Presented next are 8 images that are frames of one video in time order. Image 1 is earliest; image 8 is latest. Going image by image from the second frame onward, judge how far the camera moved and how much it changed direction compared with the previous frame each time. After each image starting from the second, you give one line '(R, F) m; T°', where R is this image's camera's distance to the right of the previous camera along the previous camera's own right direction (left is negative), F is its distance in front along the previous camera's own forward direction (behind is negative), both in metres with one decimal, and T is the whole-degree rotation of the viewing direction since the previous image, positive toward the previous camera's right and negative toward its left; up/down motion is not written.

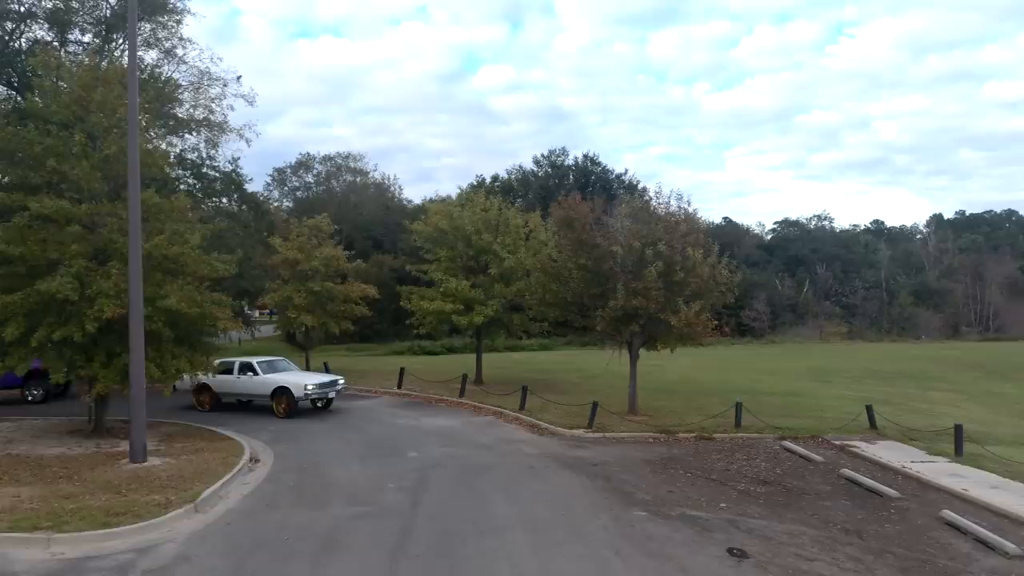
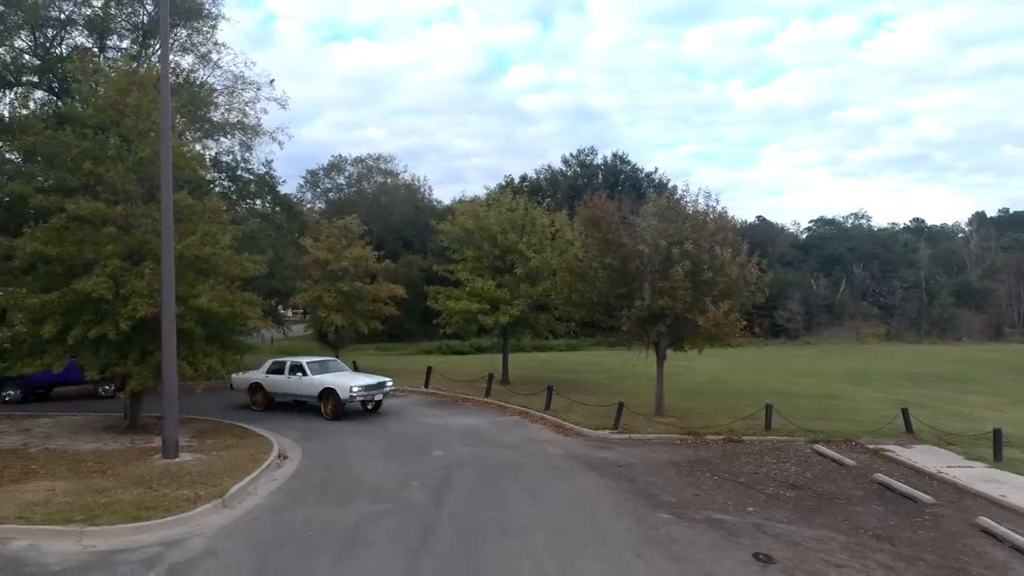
(+0.1, 0.0) m; -3°
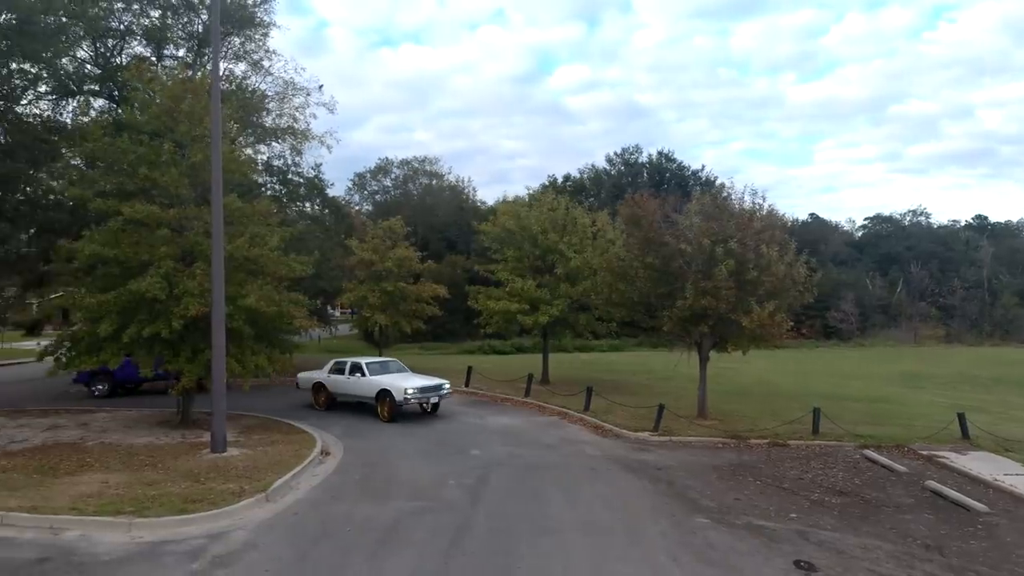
(+0.2, 0.0) m; -4°
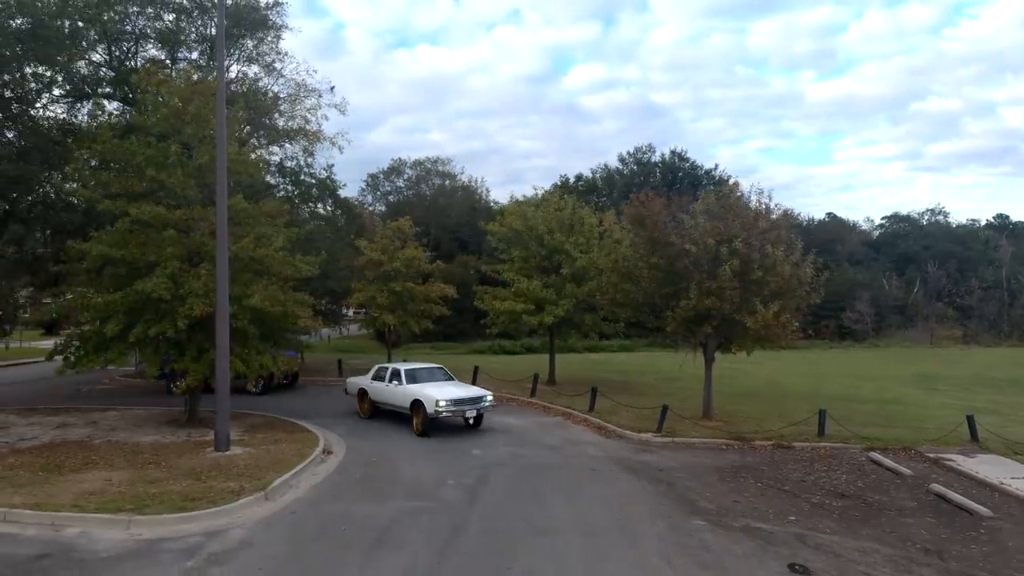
(+0.3, 0.0) m; -1°
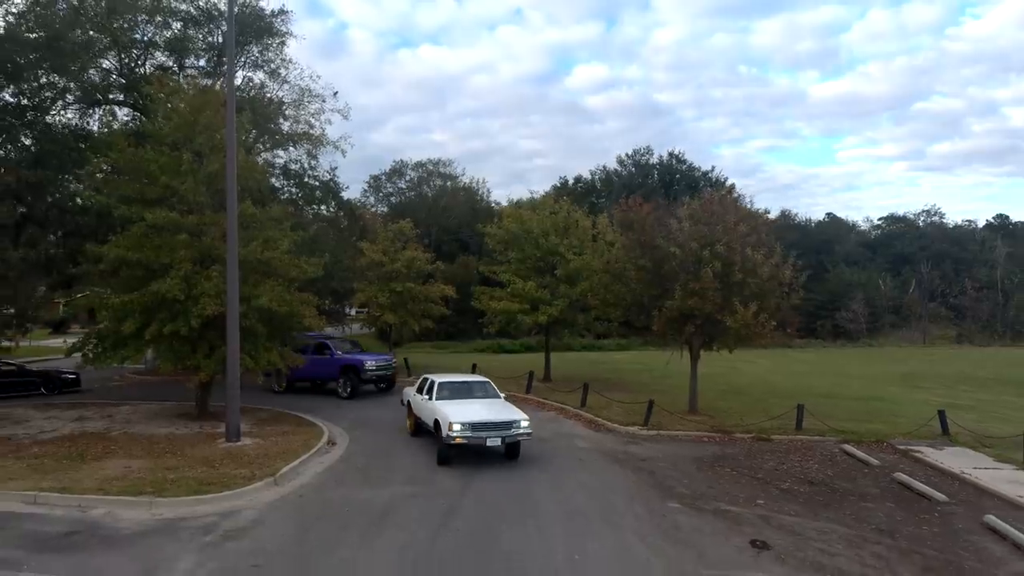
(+0.2, -0.9) m; 0°
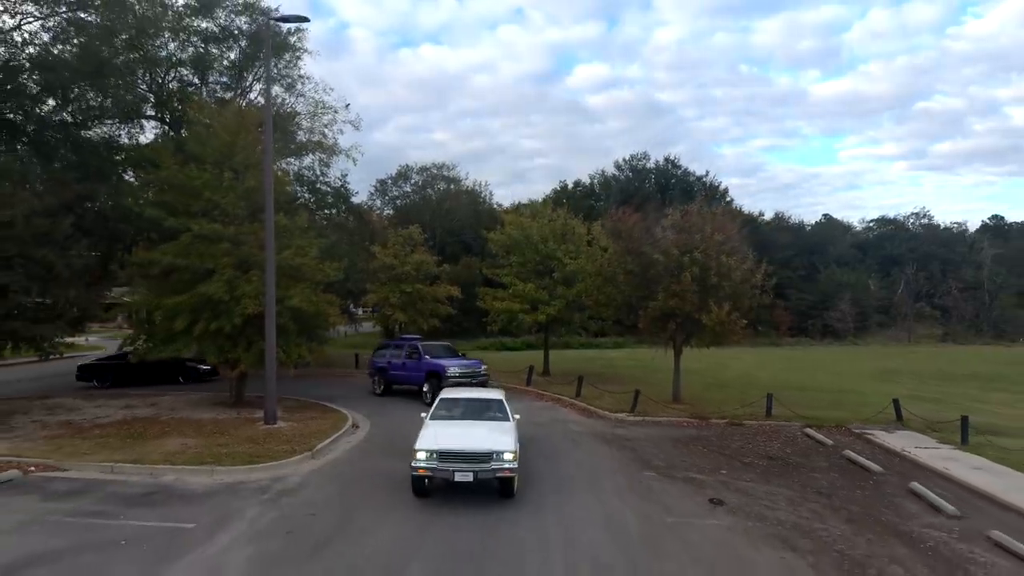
(0.0, -2.3) m; 0°
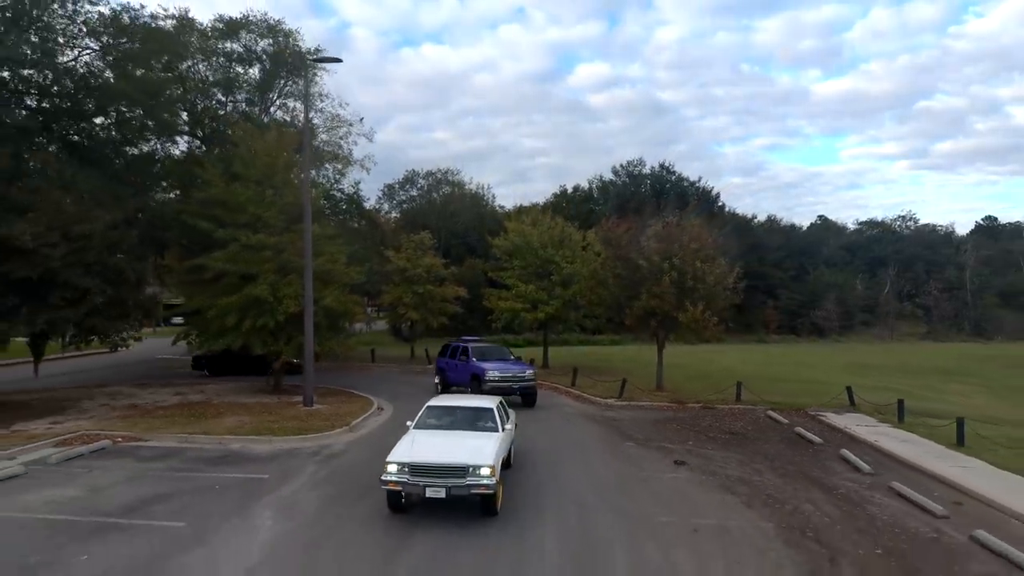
(-0.1, -3.0) m; 0°
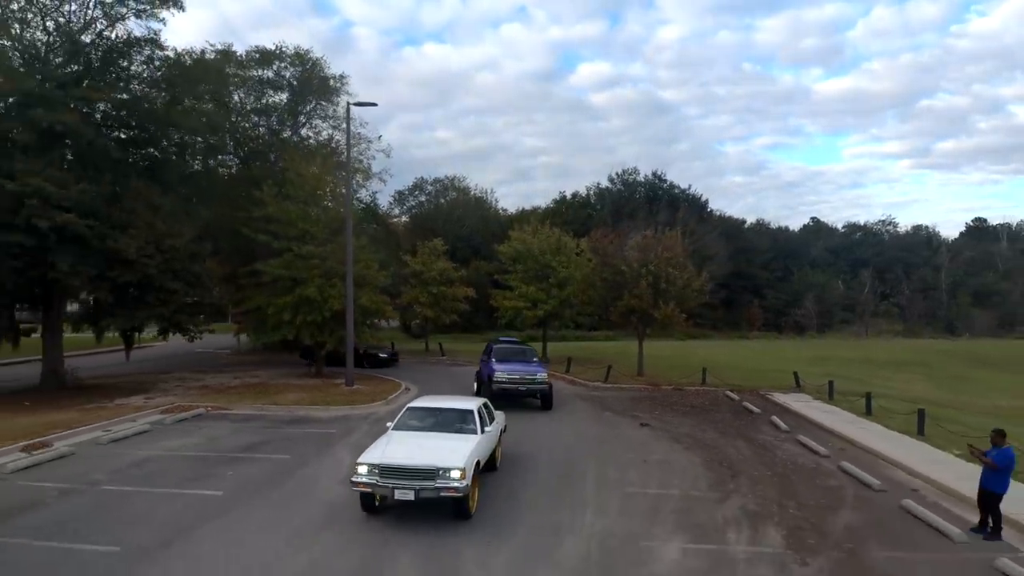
(-0.1, -4.8) m; 0°
